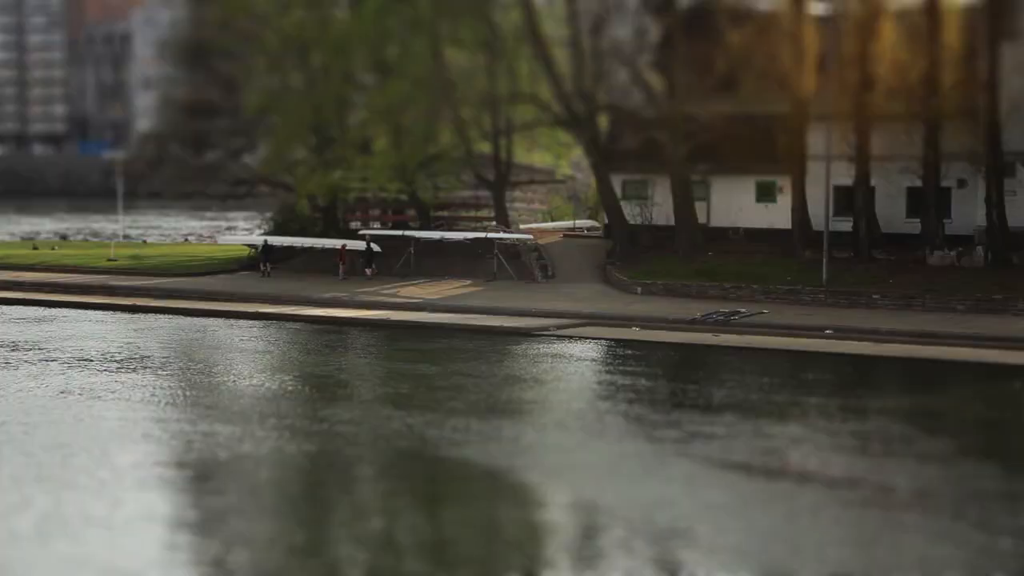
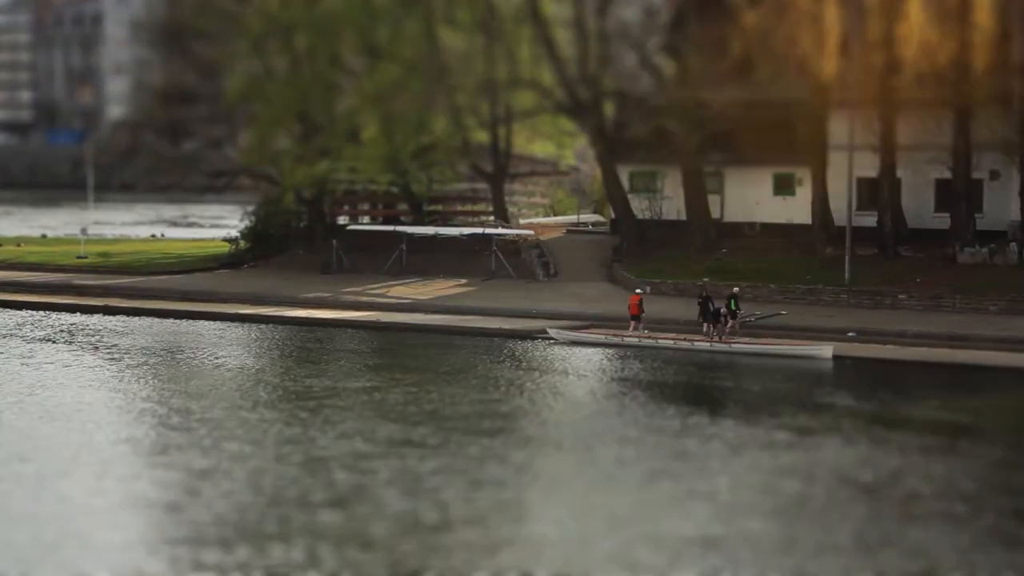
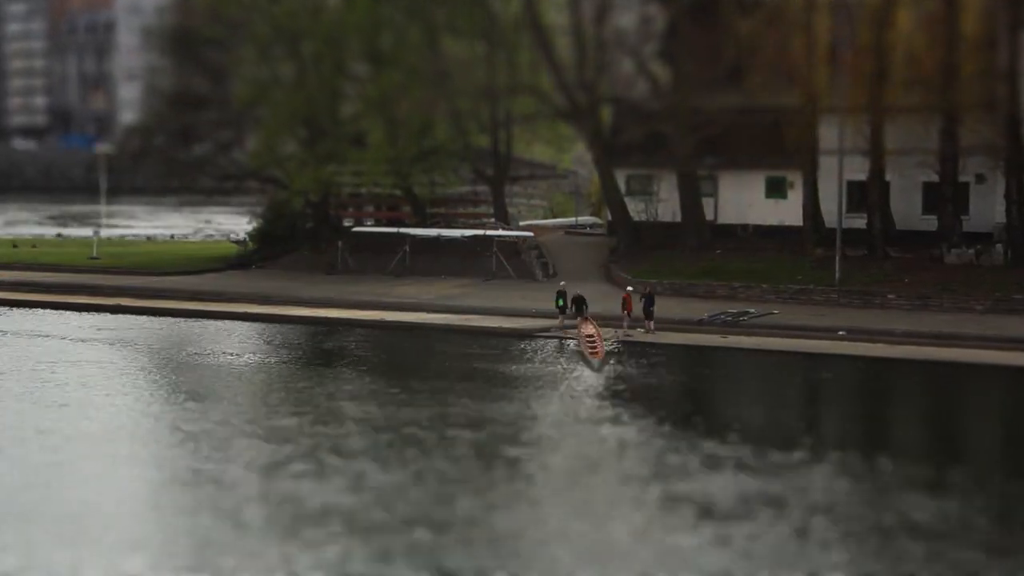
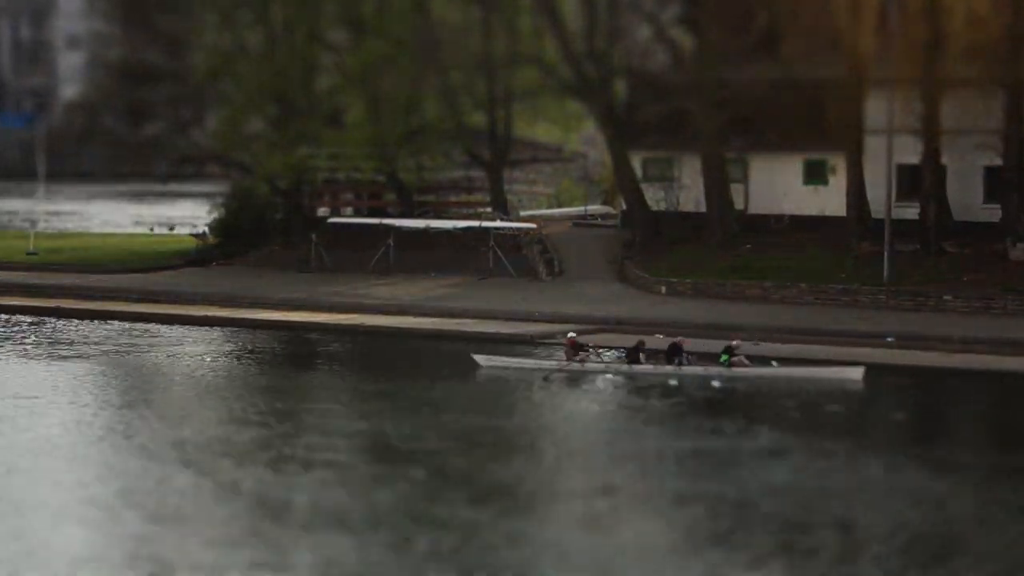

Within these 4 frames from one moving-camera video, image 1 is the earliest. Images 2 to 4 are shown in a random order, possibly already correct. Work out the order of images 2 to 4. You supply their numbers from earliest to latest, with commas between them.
3, 2, 4
